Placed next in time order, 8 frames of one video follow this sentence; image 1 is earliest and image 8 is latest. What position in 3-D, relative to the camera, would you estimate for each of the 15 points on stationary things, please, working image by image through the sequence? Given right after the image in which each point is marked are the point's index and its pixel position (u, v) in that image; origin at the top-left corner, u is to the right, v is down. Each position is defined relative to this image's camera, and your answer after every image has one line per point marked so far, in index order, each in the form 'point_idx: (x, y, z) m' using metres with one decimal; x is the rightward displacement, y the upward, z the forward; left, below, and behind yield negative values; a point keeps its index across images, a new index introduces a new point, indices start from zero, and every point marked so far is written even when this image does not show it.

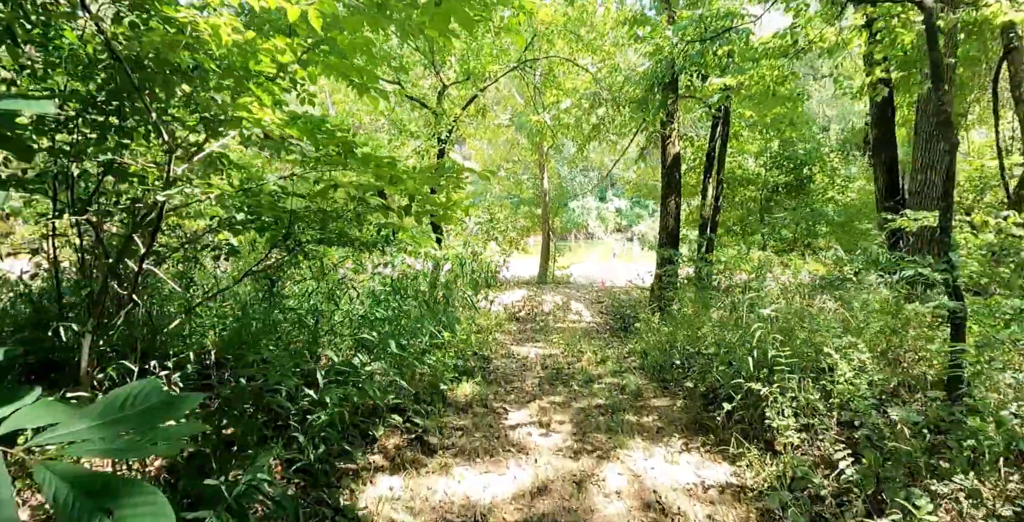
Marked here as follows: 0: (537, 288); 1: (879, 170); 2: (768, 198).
0: (+0.5, -0.5, +11.2) m
1: (+4.2, +1.1, +7.2) m
2: (+5.6, +1.4, +13.7) m
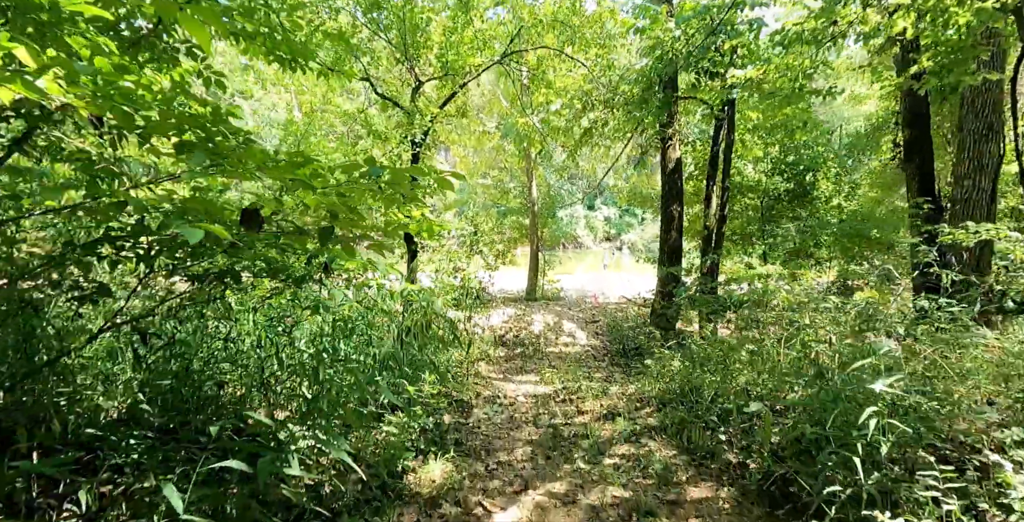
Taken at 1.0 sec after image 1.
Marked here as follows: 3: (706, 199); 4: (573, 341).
0: (+0.2, -0.7, +10.3) m
1: (+4.0, +0.9, +6.3) m
2: (+5.3, +1.1, +12.9) m
3: (+2.8, +0.9, +9.2) m
4: (+0.8, -1.1, +8.6) m
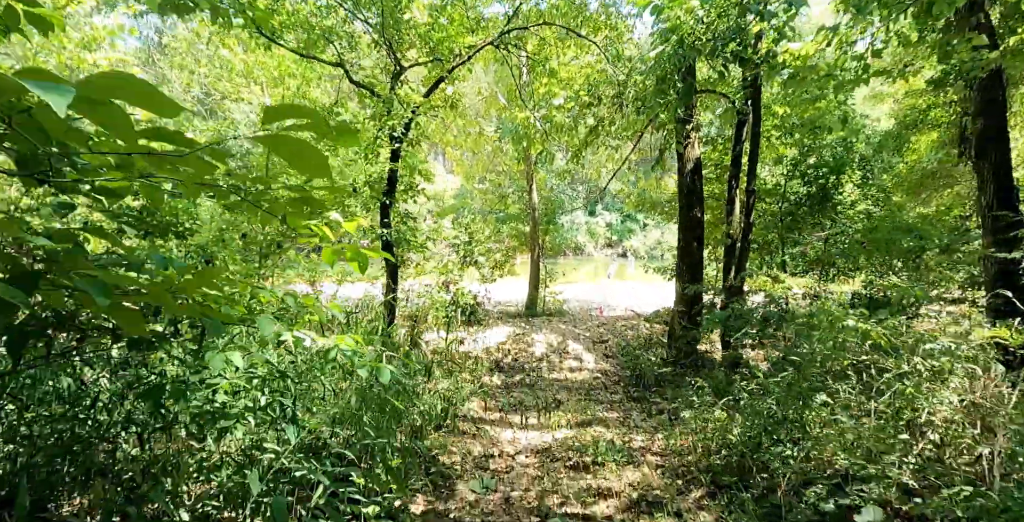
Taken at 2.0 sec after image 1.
0: (+0.2, -0.9, +9.3) m
1: (+4.0, +0.7, +5.3) m
2: (+5.3, +0.9, +11.9) m
3: (+2.8, +0.7, +8.2) m
4: (+0.8, -1.3, +7.6) m
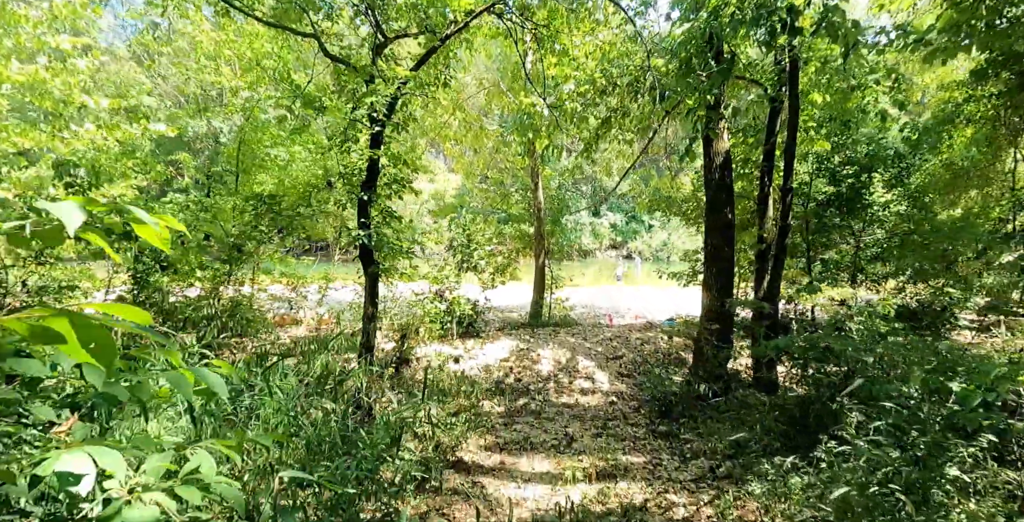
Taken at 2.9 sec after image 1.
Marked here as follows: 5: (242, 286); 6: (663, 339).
0: (+0.2, -1.0, +8.4) m
1: (+4.1, +0.7, +4.4) m
2: (+5.4, +0.8, +10.9) m
3: (+2.9, +0.6, +7.2) m
4: (+0.8, -1.3, +6.7) m
5: (-3.7, -0.4, +8.3) m
6: (+2.0, -1.1, +8.4) m
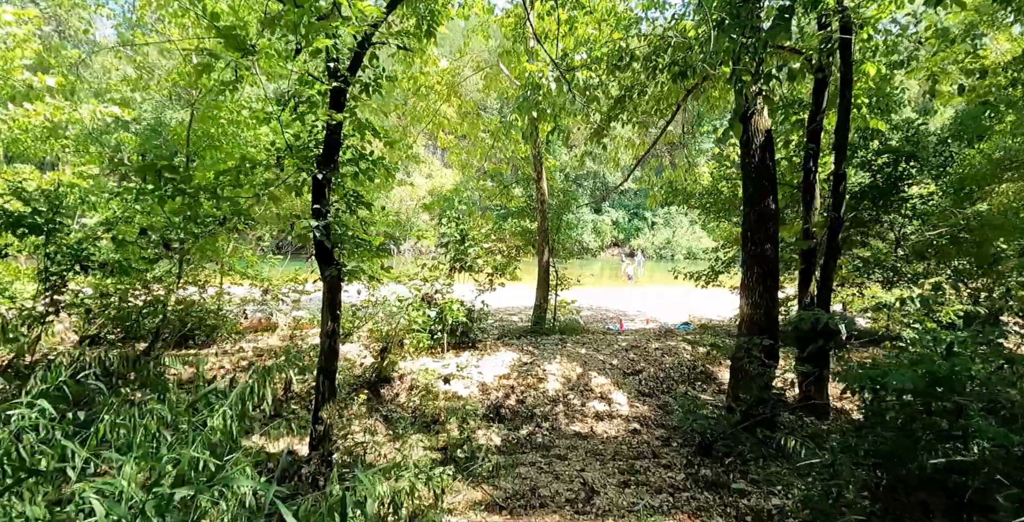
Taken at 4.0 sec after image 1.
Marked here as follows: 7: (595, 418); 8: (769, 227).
0: (+0.3, -1.0, +7.3) m
1: (+4.1, +0.7, +3.3) m
2: (+5.4, +0.9, +9.8) m
3: (+2.9, +0.6, +6.1) m
4: (+0.9, -1.3, +5.6) m
5: (-3.6, -0.3, +7.2) m
6: (+2.0, -1.0, +7.3) m
7: (+0.7, -1.4, +5.4) m
8: (+2.3, +0.3, +5.6) m
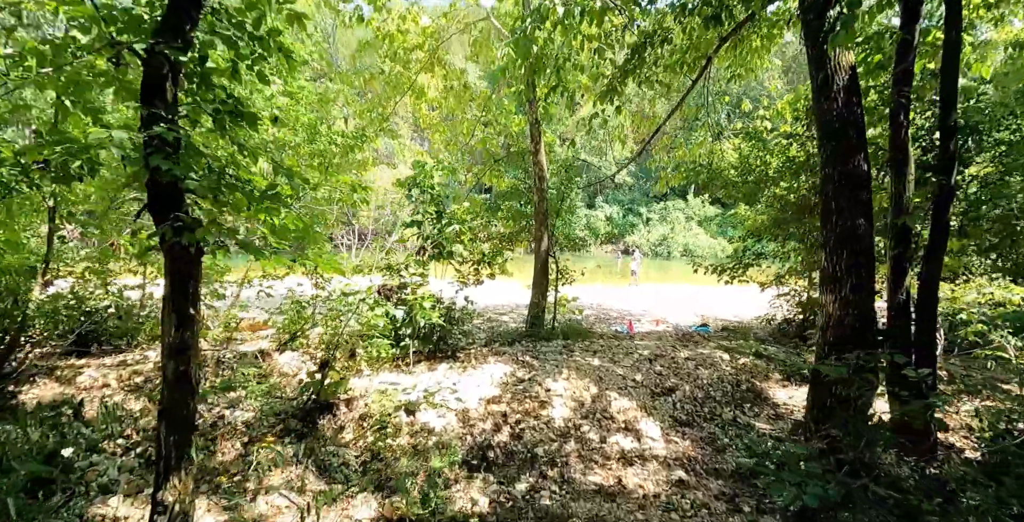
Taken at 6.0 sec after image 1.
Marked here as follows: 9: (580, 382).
0: (+0.2, -0.8, +5.7) m
1: (+4.1, +0.8, +1.8) m
2: (+5.2, +1.0, +8.4) m
3: (+2.8, +0.8, +4.6) m
4: (+0.8, -1.2, +4.0) m
5: (-3.7, -0.2, +5.6) m
6: (+2.0, -0.9, +5.7) m
7: (+0.7, -1.2, +3.8) m
8: (+2.3, +0.4, +4.1) m
9: (+0.5, -0.9, +4.8) m
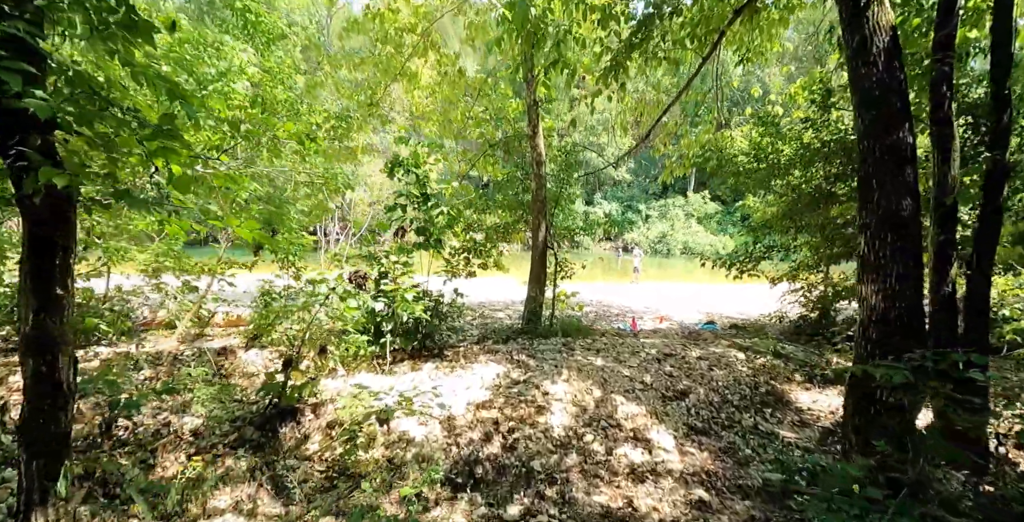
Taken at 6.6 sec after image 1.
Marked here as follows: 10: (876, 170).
0: (+0.1, -0.7, +5.2) m
1: (+4.1, +0.8, +1.3) m
2: (+5.2, +1.0, +7.8) m
3: (+2.8, +0.8, +4.1) m
4: (+0.8, -1.1, +3.5) m
5: (-3.8, -0.1, +5.0) m
6: (+1.9, -0.8, +5.2) m
7: (+0.6, -1.1, +3.3) m
8: (+2.2, +0.5, +3.5) m
9: (+0.5, -0.8, +4.2) m
10: (+2.1, +0.5, +3.6) m
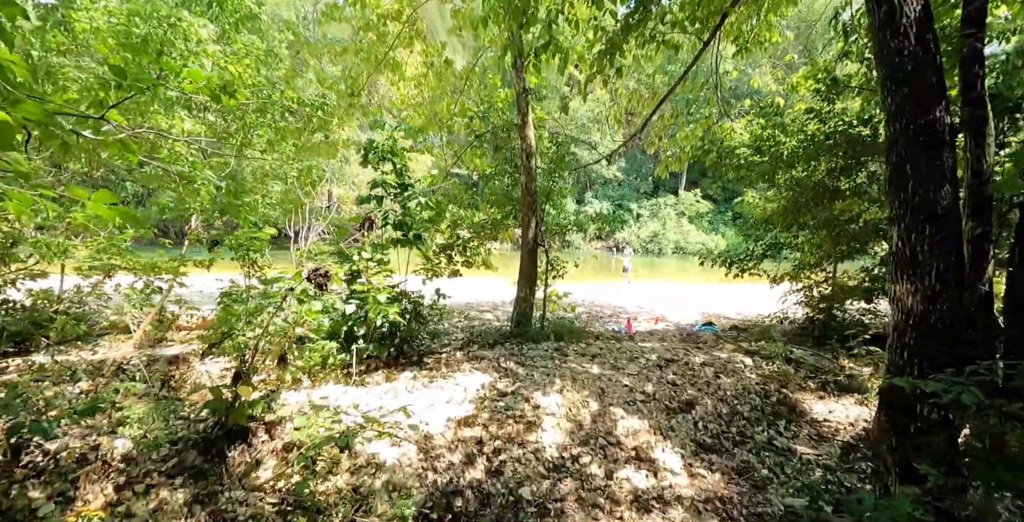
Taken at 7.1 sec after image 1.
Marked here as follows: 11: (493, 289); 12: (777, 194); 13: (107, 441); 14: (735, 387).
0: (0.0, -0.7, +4.7) m
1: (+4.0, +0.9, +0.9) m
2: (+5.1, +1.1, +7.5) m
3: (+2.7, +0.9, +3.7) m
4: (+0.7, -1.1, +3.0) m
5: (-3.9, -0.1, +4.5) m
6: (+1.8, -0.8, +4.8) m
7: (+0.6, -1.1, +2.9) m
8: (+2.2, +0.5, +3.1) m
9: (+0.4, -0.8, +3.8) m
10: (+2.0, +0.5, +3.2) m
11: (-0.3, -0.5, +10.4) m
12: (+3.4, +0.9, +8.0) m
13: (-2.1, -1.0, +3.4) m
14: (+1.6, -0.9, +4.3) m
